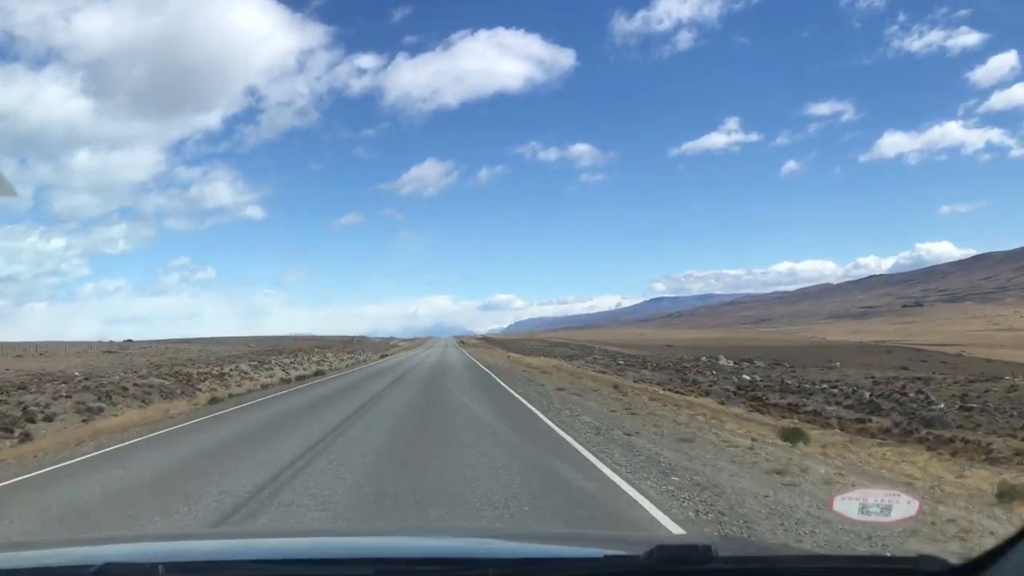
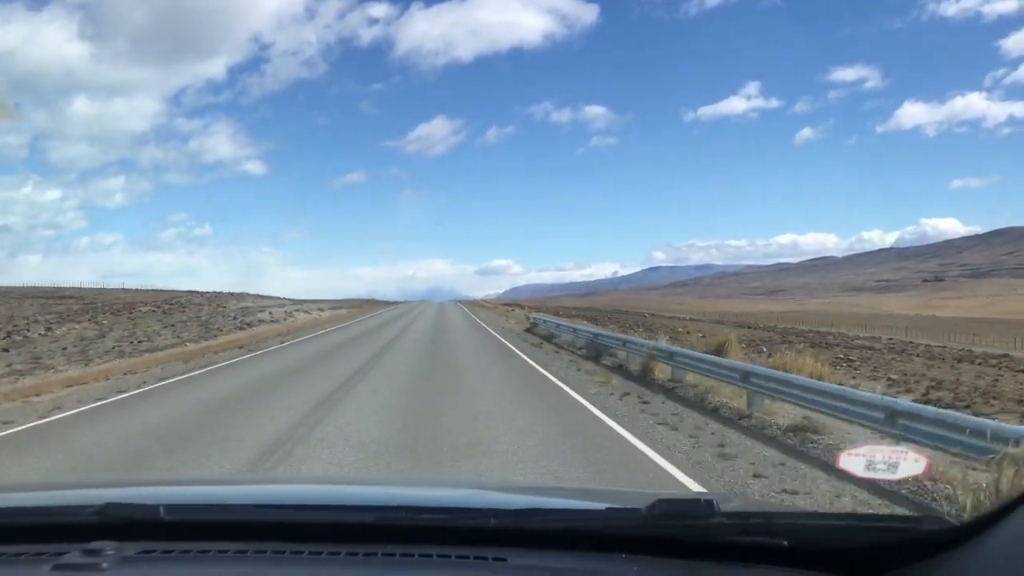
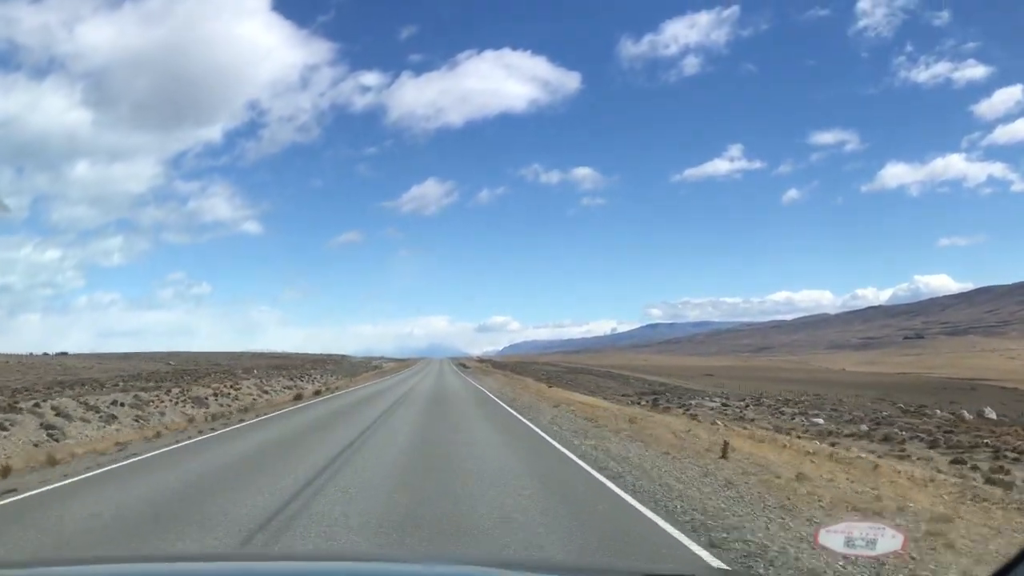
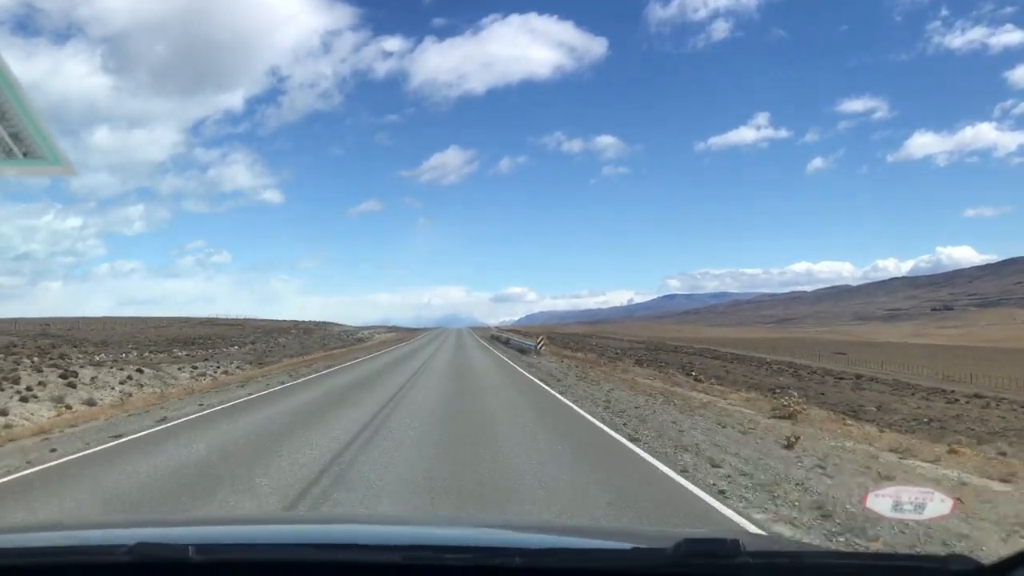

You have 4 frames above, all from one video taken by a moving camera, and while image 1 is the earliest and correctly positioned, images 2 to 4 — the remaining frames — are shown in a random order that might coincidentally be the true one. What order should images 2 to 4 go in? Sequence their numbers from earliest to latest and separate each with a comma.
3, 4, 2
